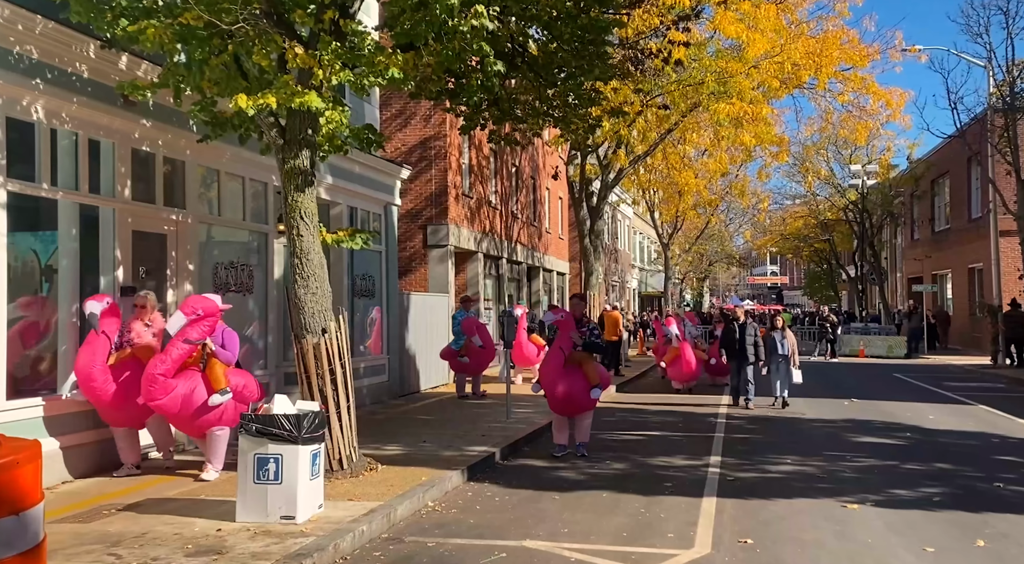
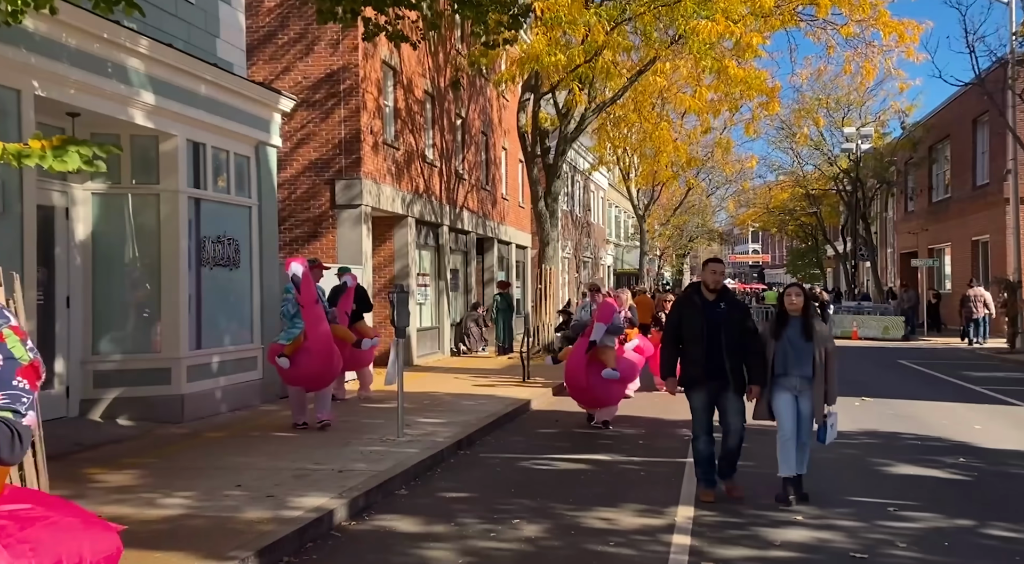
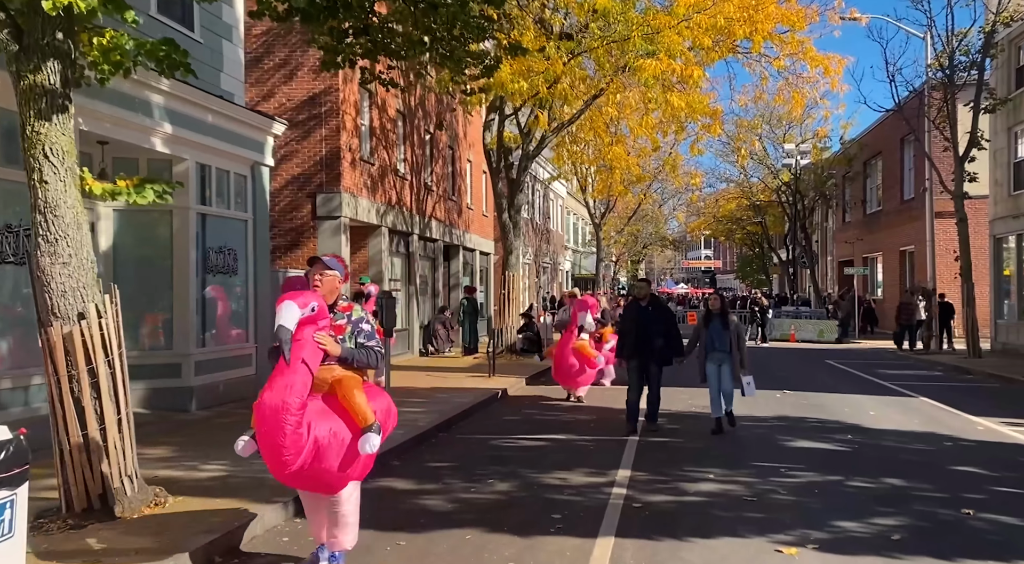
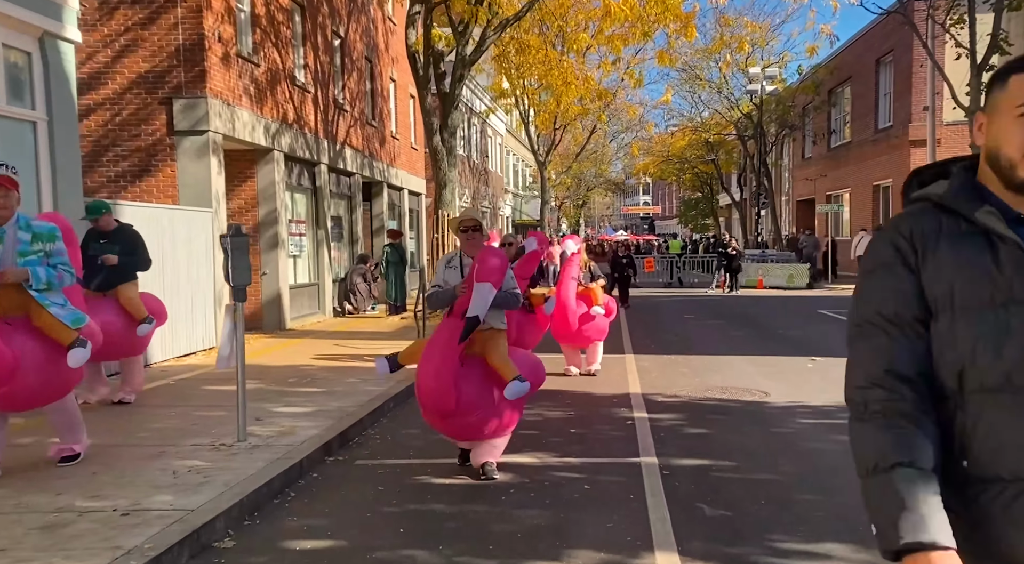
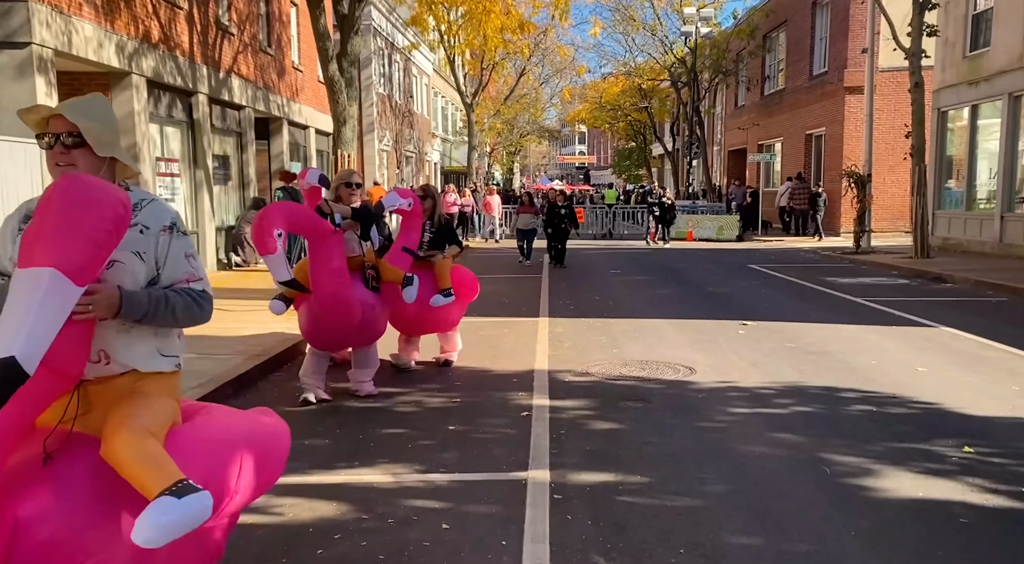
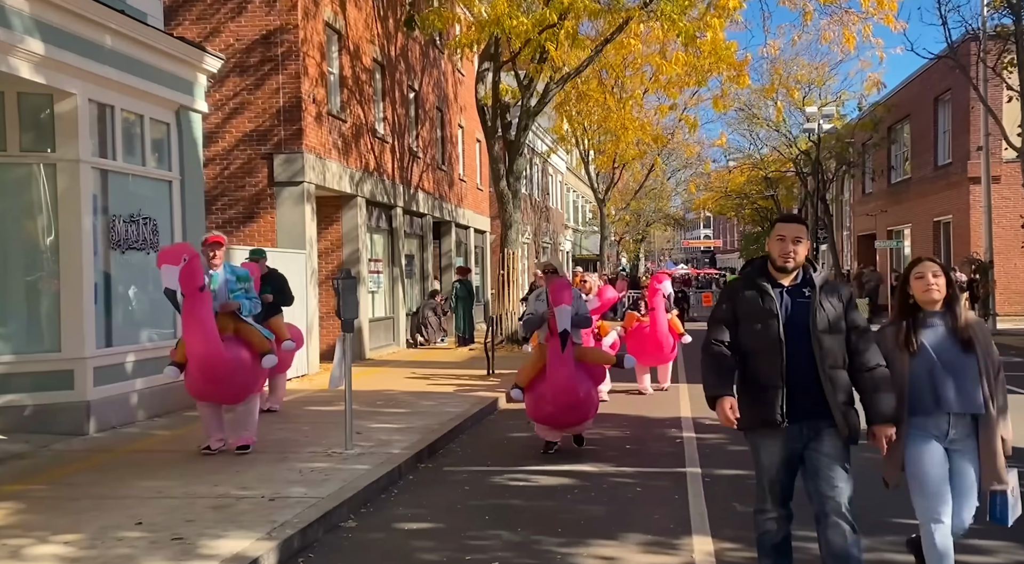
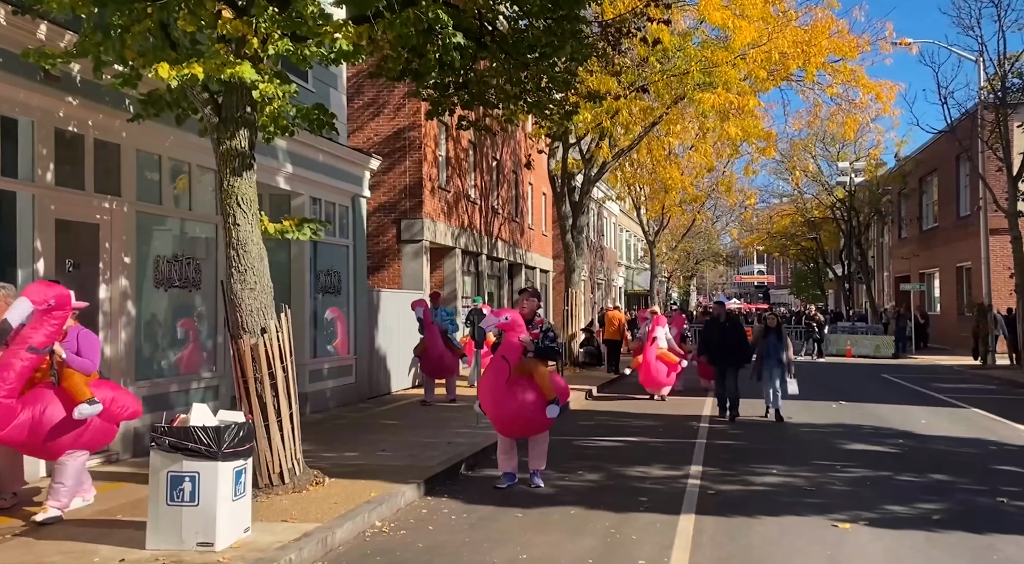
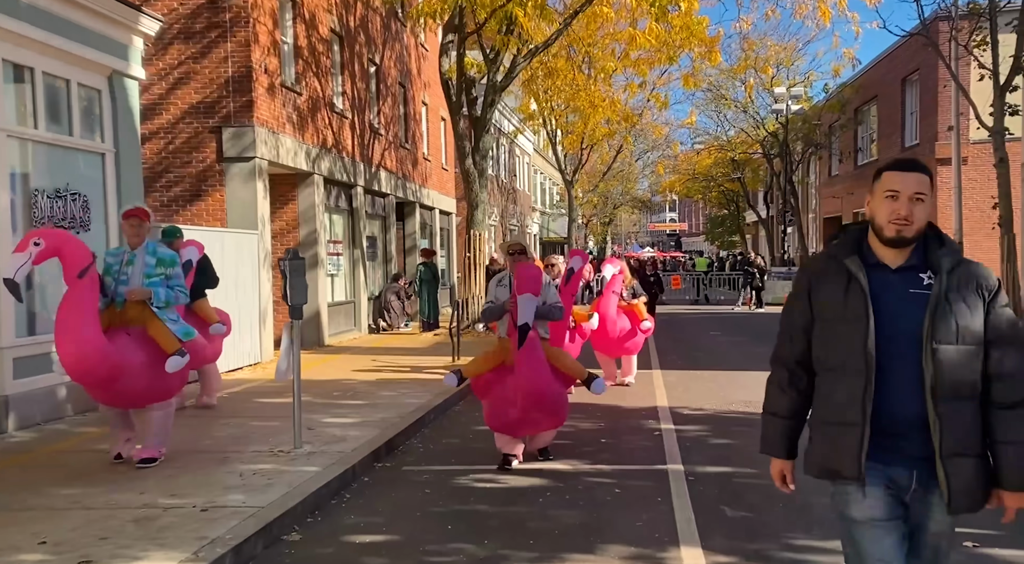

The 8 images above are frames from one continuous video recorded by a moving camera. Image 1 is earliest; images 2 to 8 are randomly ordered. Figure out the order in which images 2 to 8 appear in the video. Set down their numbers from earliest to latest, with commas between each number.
7, 3, 2, 6, 8, 4, 5
